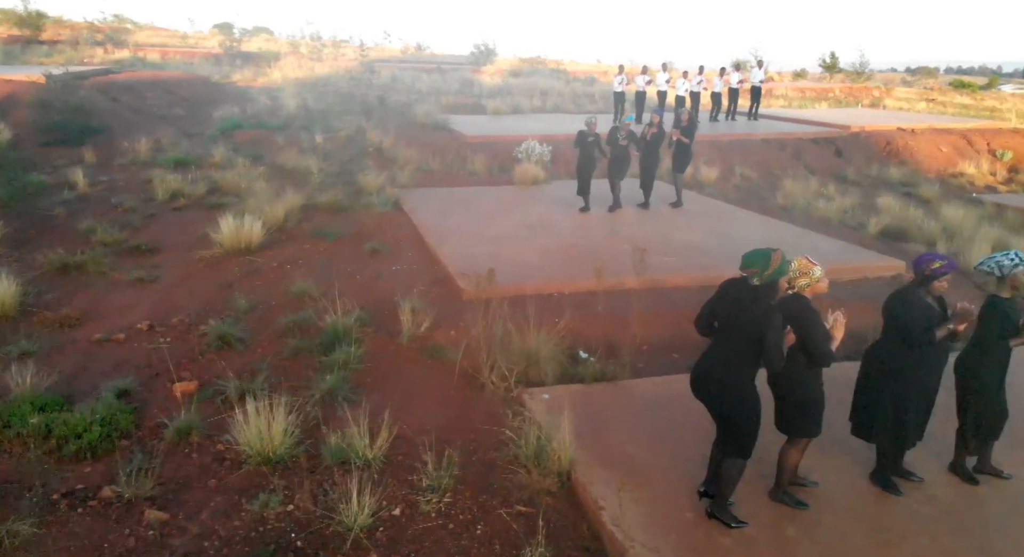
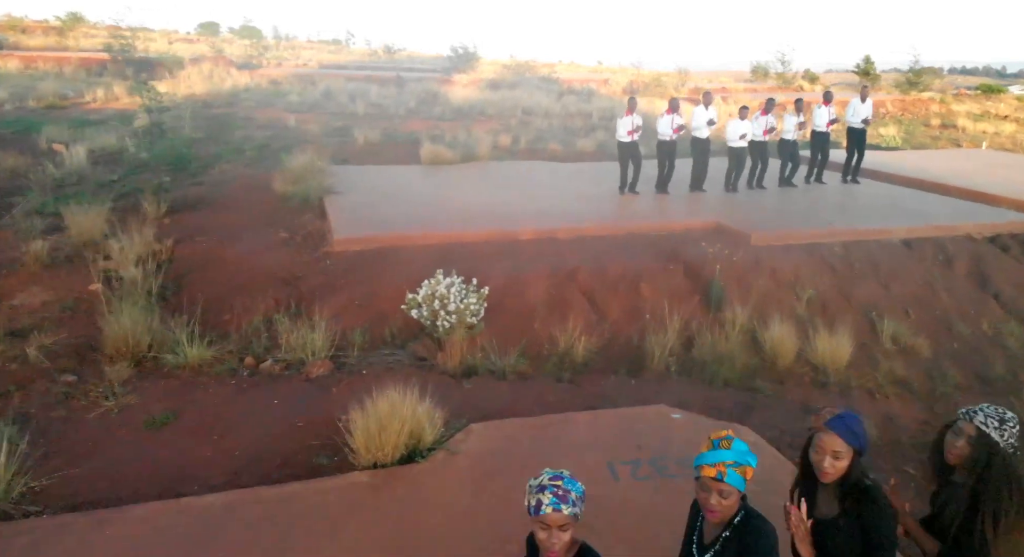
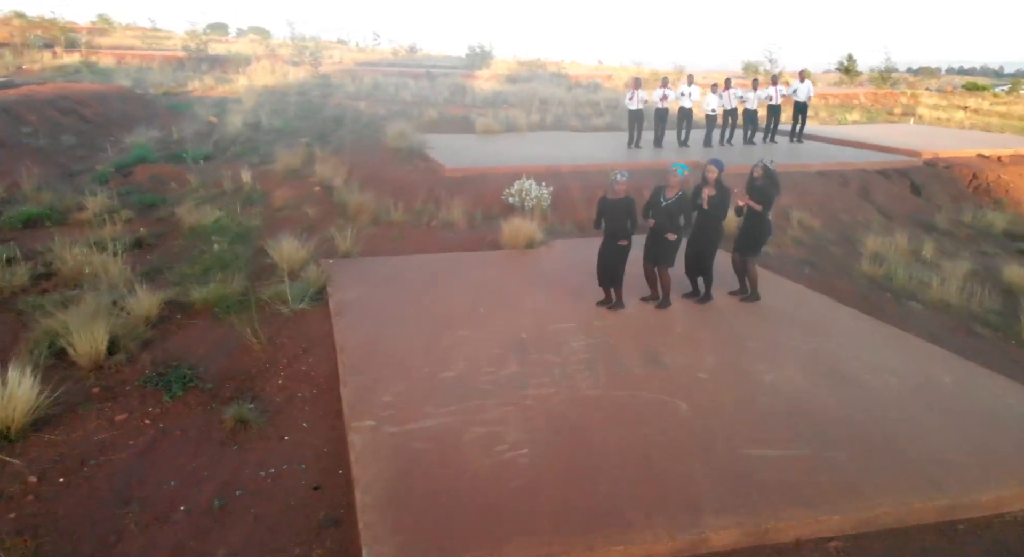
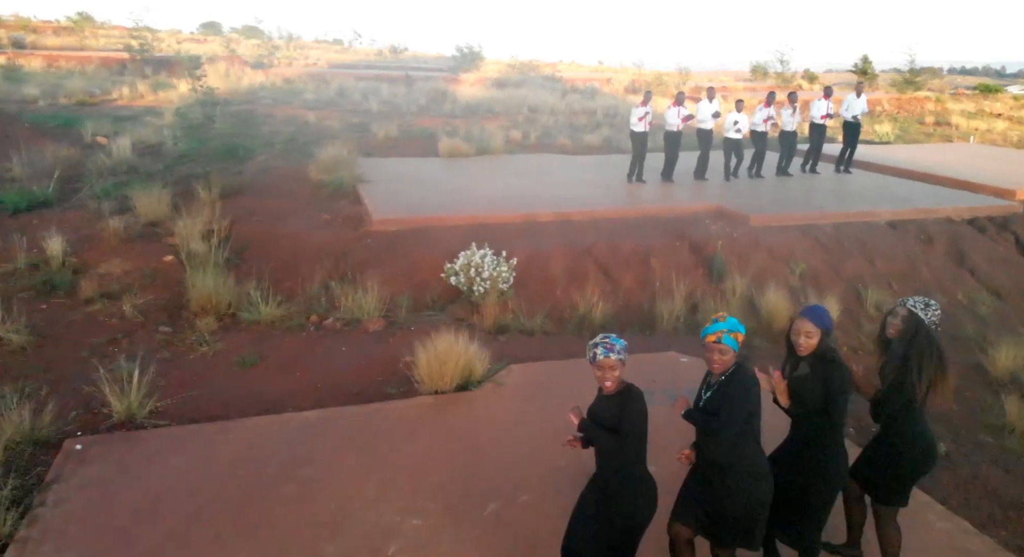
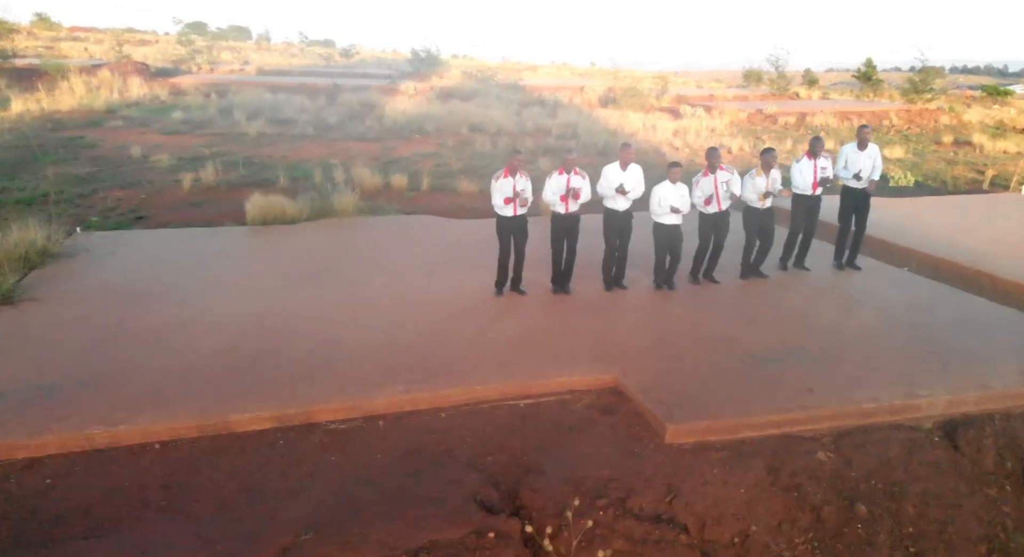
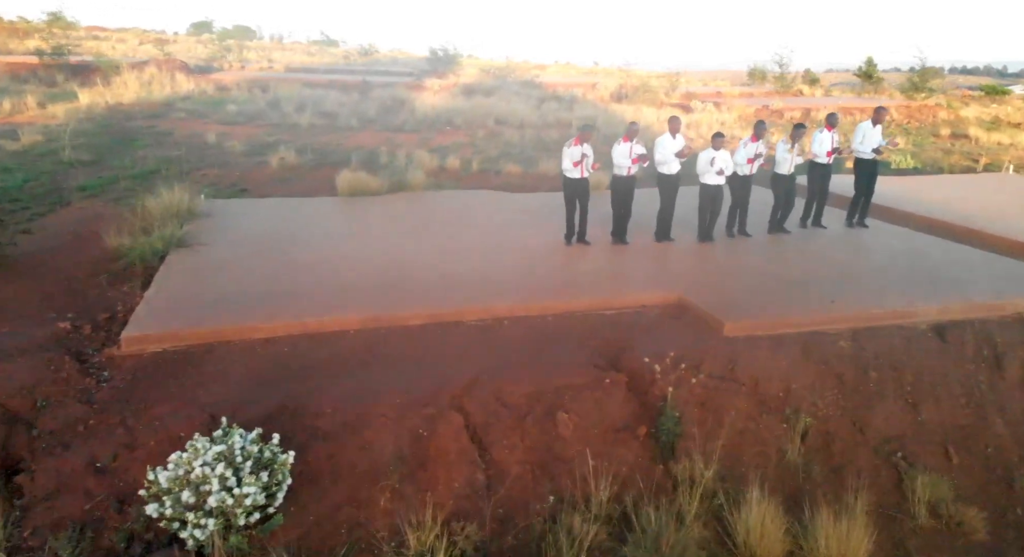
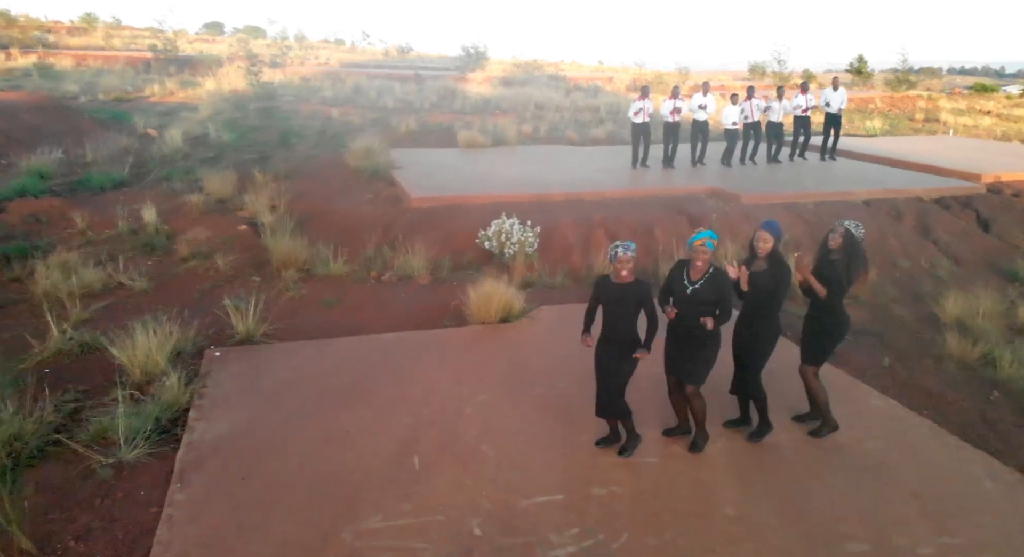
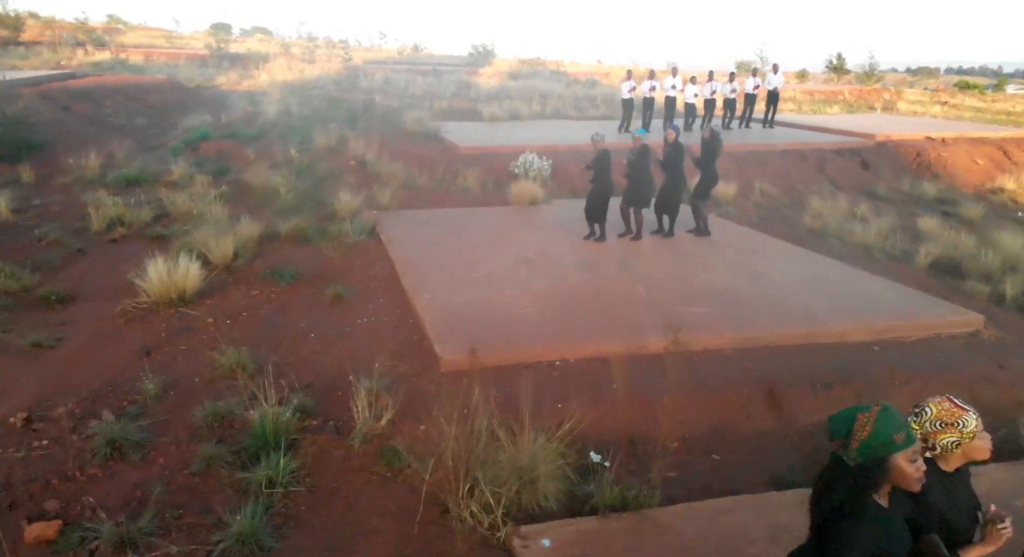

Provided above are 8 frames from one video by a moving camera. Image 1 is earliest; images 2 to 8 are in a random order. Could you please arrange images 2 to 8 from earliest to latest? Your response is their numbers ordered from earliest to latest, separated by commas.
8, 3, 7, 4, 2, 6, 5
